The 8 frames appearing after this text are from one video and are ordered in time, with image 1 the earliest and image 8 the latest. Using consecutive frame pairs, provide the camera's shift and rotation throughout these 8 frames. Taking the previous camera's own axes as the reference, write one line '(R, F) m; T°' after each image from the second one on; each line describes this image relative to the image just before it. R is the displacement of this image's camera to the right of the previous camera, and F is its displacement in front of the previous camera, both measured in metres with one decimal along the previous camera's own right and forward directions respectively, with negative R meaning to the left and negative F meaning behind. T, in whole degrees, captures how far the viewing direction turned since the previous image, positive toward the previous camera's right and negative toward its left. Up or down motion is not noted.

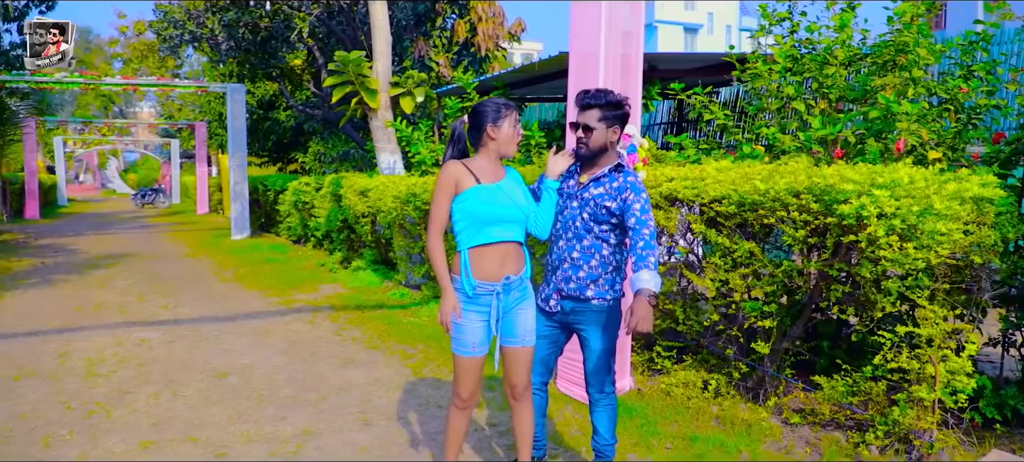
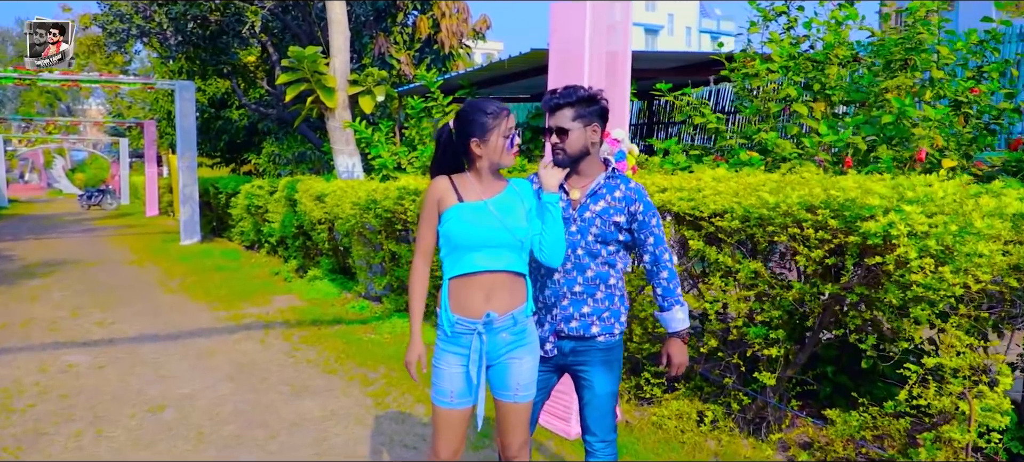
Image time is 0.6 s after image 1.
(-0.1, +0.6) m; +3°
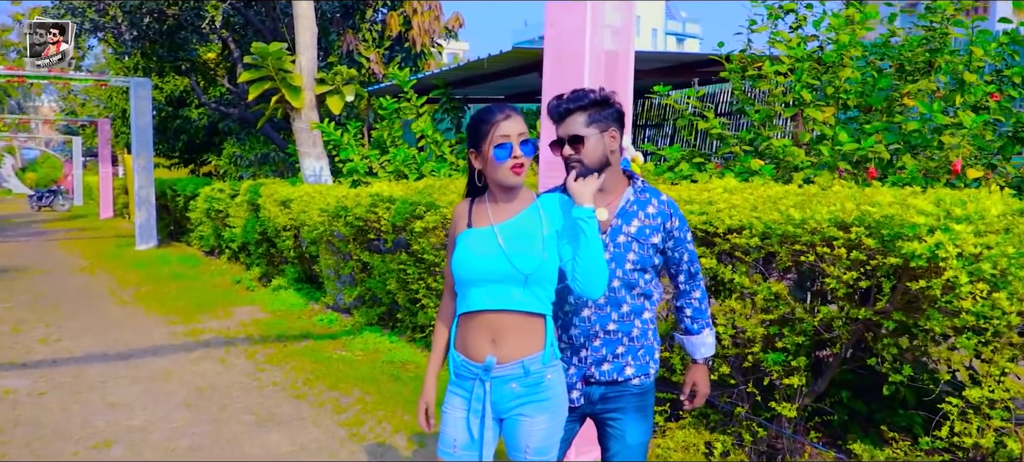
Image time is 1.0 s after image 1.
(-0.2, +0.5) m; +3°
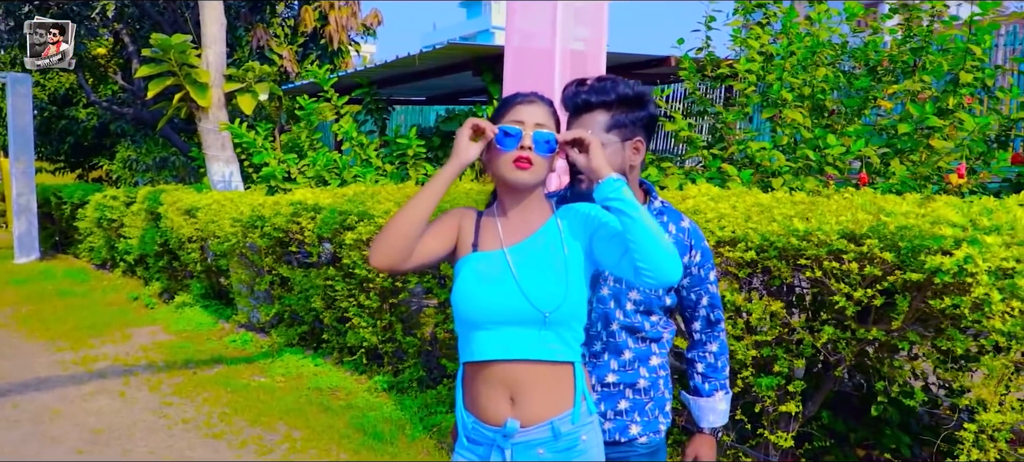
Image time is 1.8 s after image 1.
(-0.3, +0.5) m; +7°
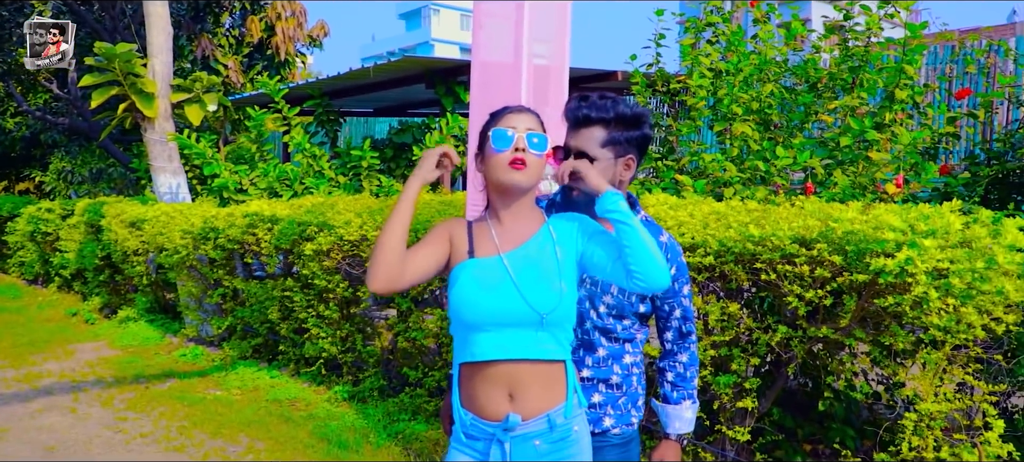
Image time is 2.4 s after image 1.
(-0.2, -0.1) m; +5°
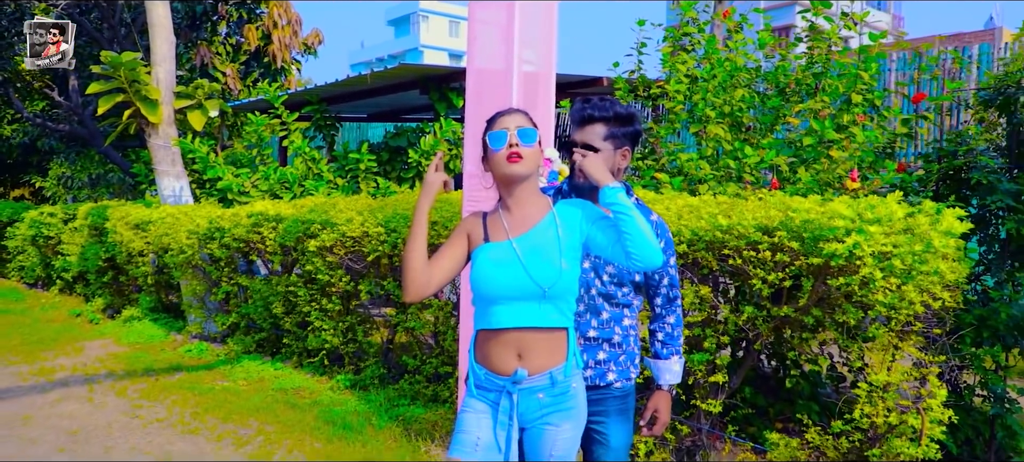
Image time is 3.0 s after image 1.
(0.0, -0.4) m; +1°
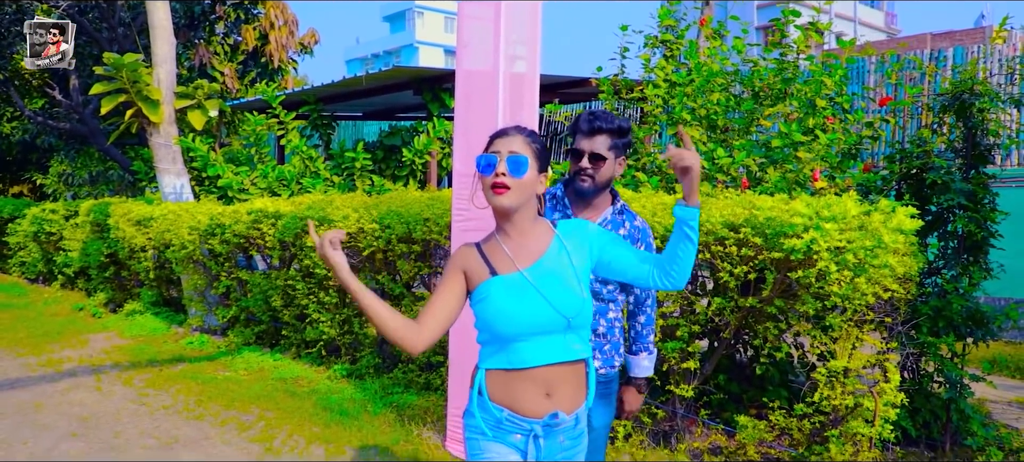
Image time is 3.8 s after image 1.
(+0.1, -0.3) m; 0°
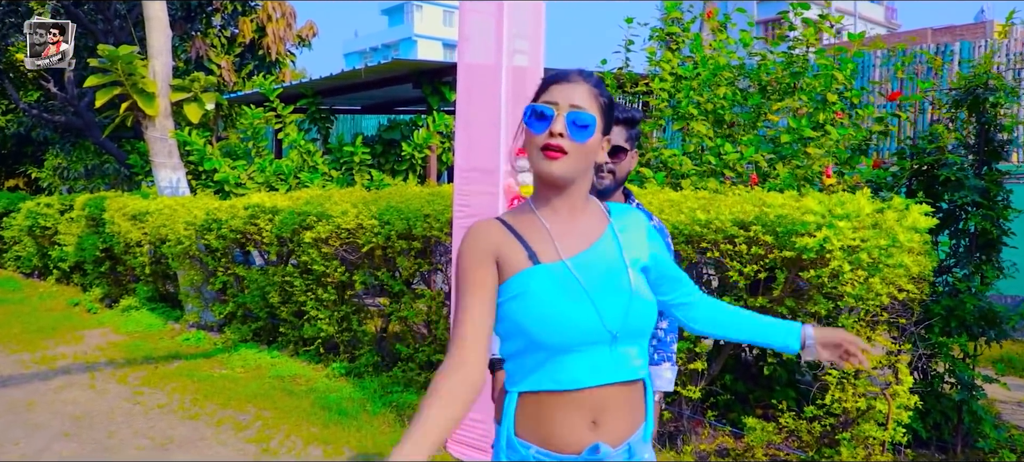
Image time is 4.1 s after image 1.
(0.0, +0.1) m; 0°
